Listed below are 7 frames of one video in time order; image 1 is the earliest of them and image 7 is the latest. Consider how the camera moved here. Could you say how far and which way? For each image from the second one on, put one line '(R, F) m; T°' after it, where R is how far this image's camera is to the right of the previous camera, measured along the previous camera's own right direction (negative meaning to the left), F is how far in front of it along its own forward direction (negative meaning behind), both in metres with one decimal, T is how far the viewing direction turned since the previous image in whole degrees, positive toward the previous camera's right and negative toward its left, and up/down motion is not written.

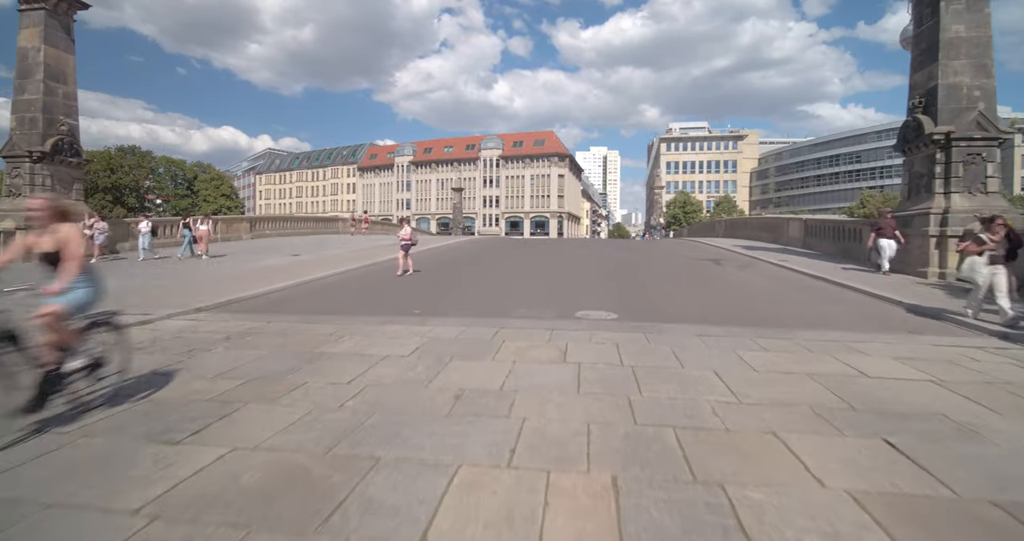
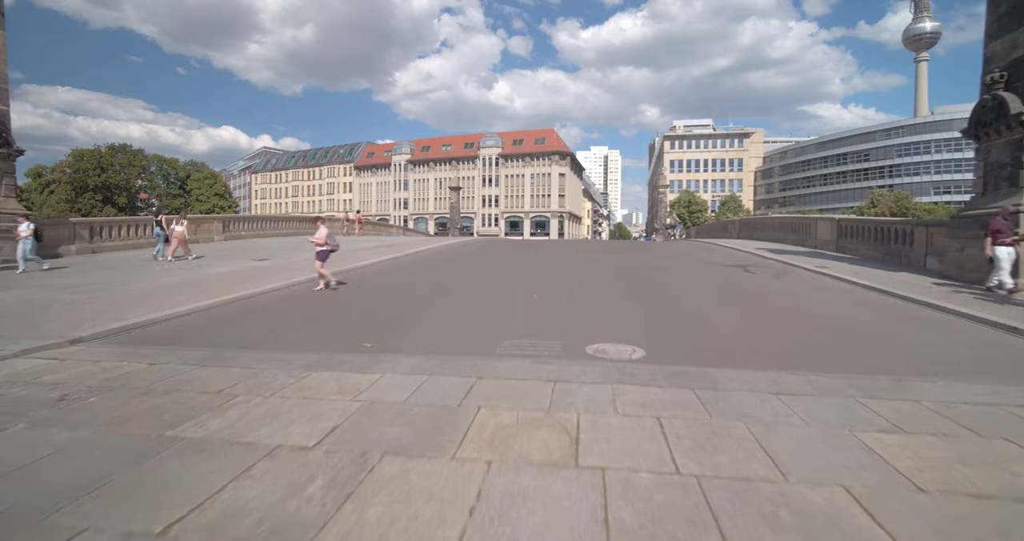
(+0.1, +1.5) m; 0°
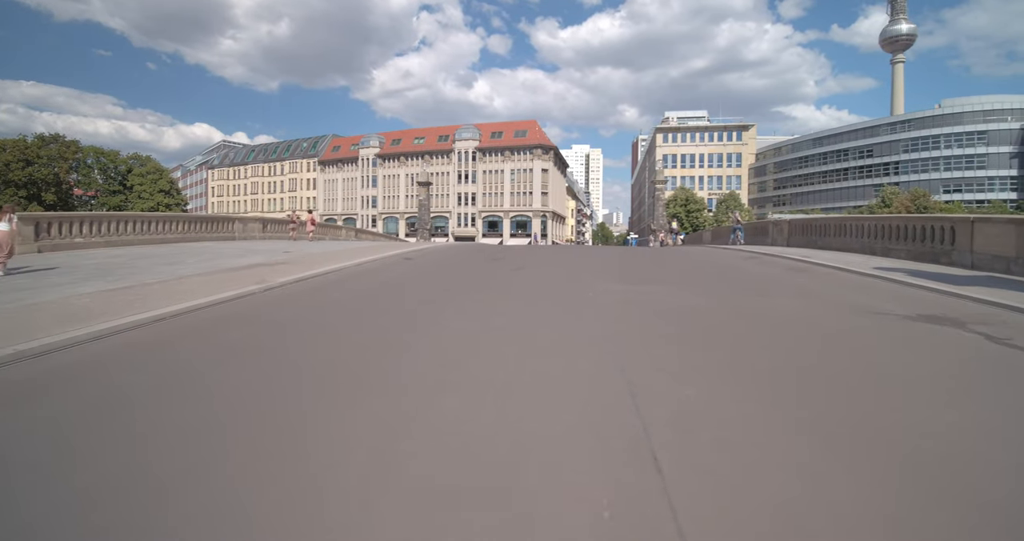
(+0.2, +5.4) m; +2°
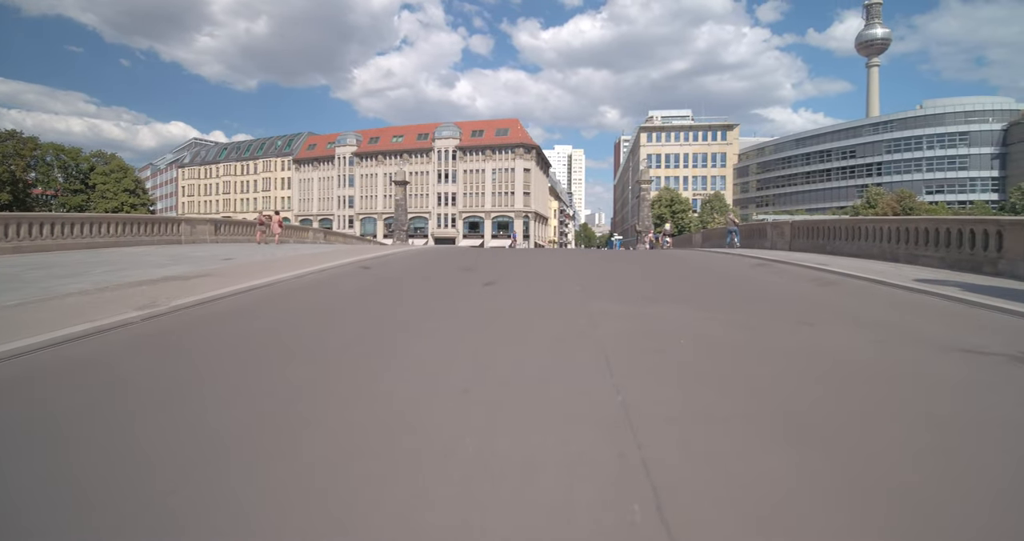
(+0.1, +1.5) m; +2°
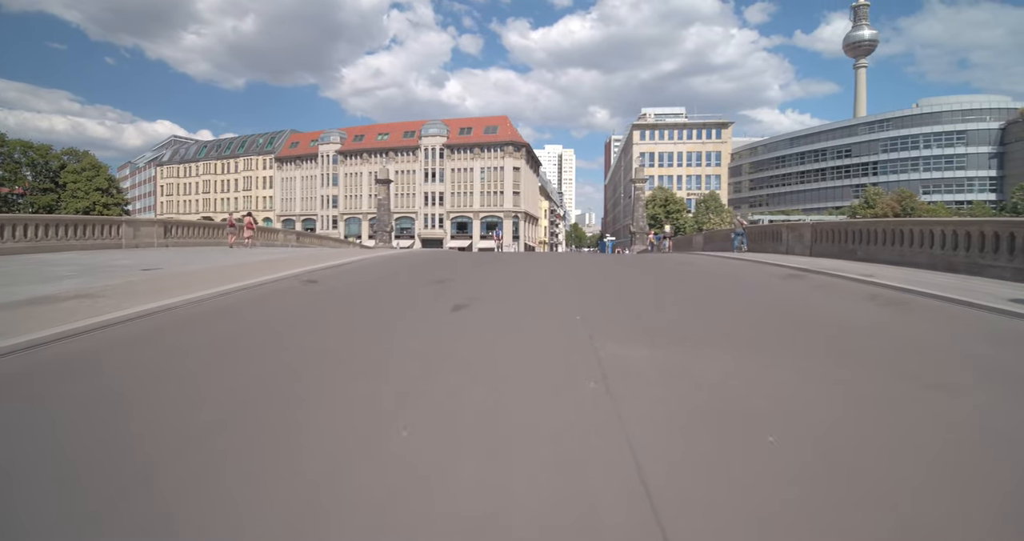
(+0.1, +1.7) m; +1°
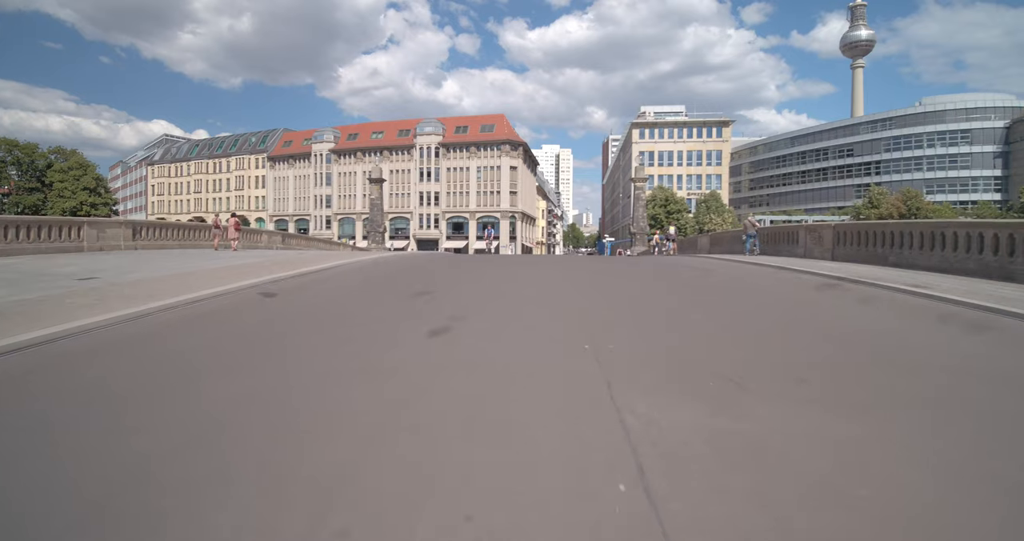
(0.0, +1.0) m; 0°
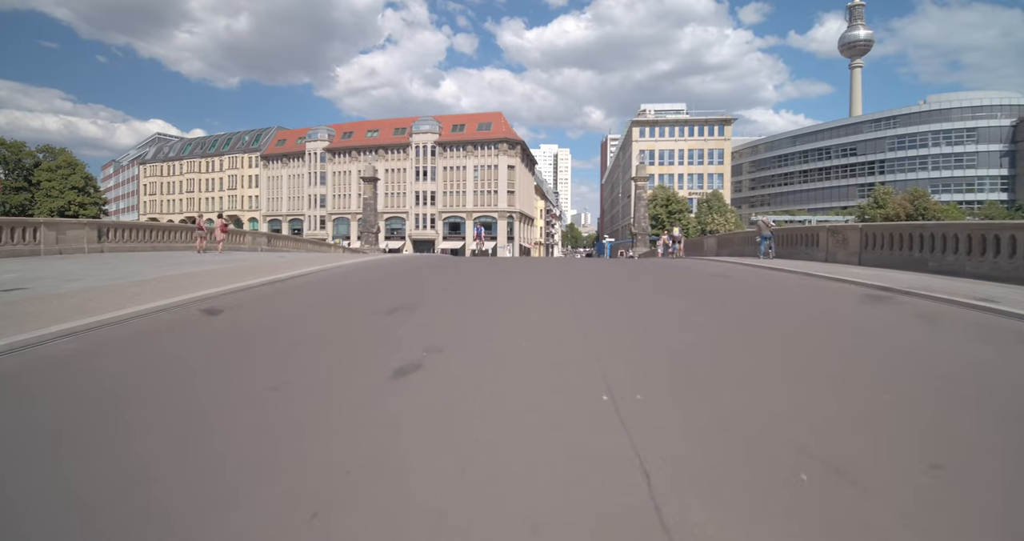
(0.0, +1.0) m; 0°
